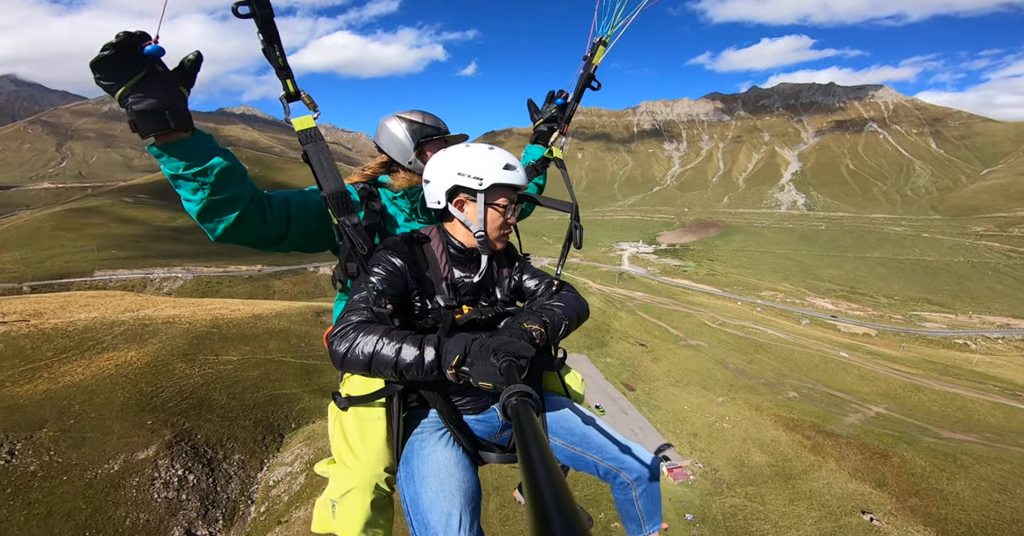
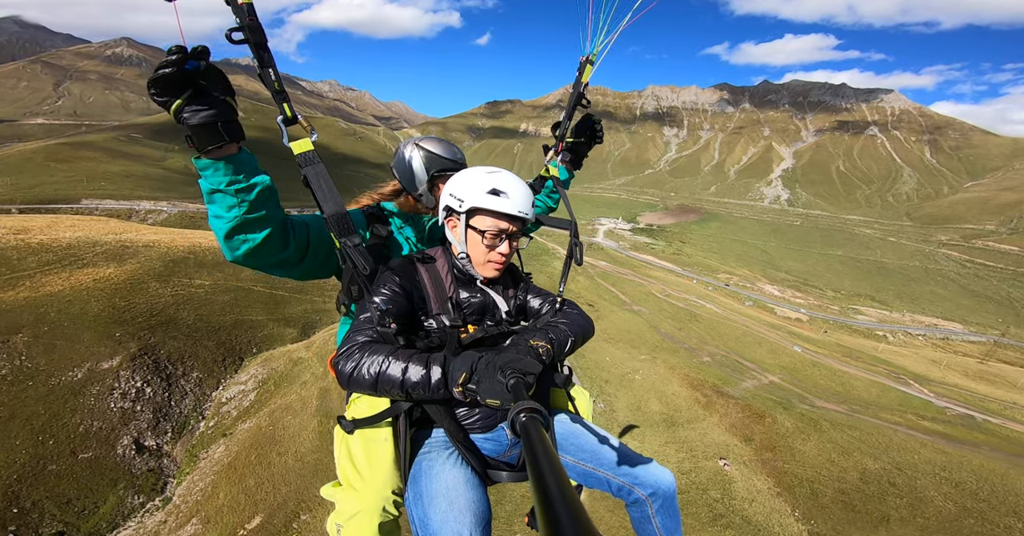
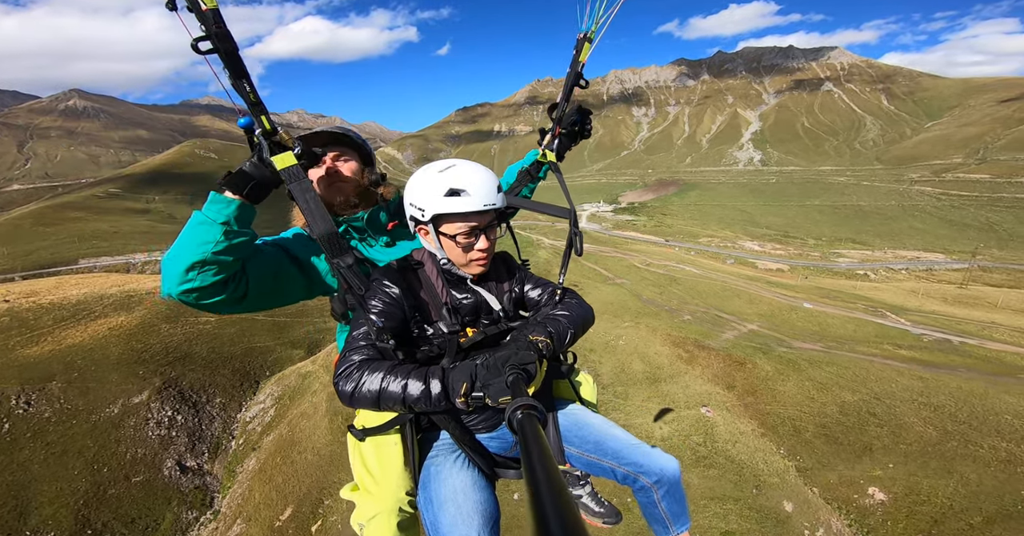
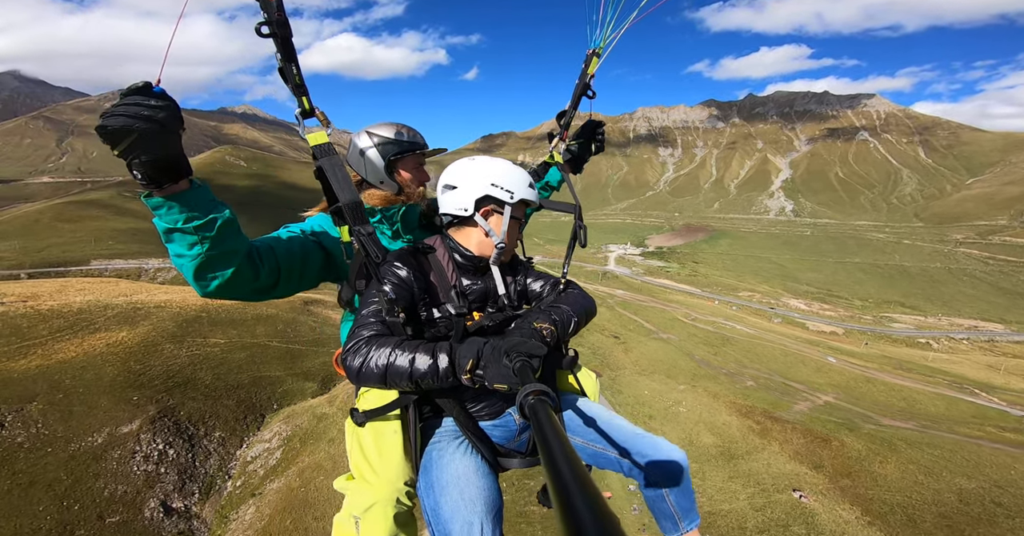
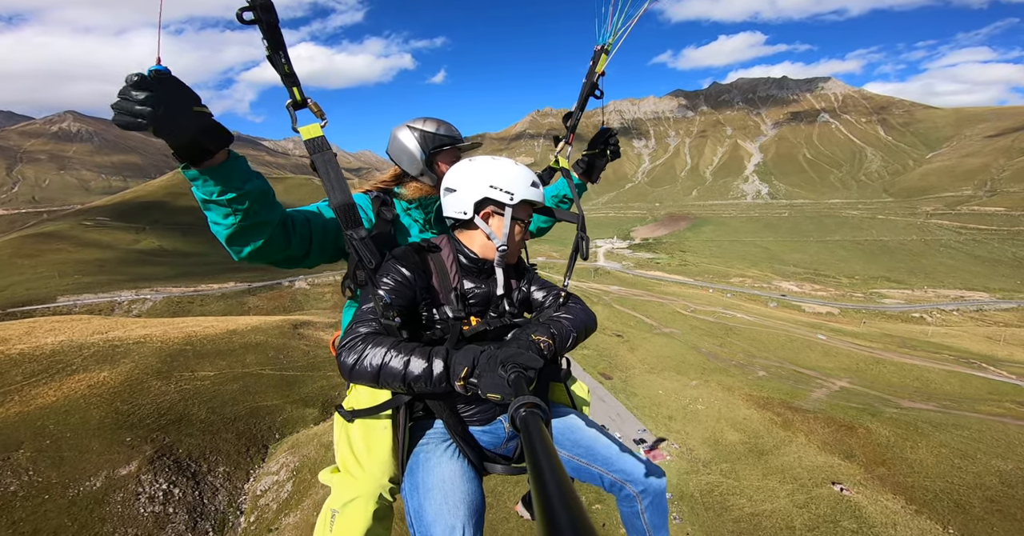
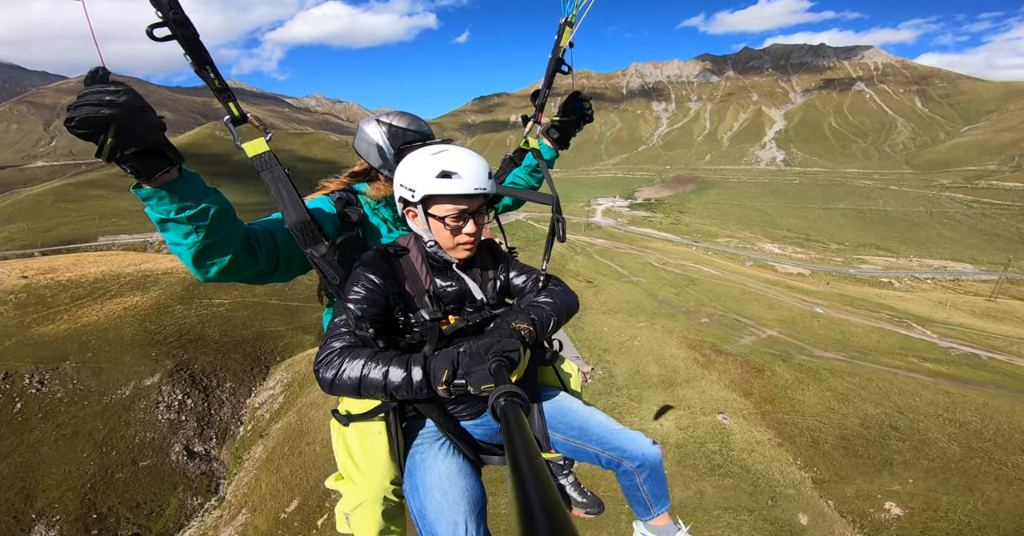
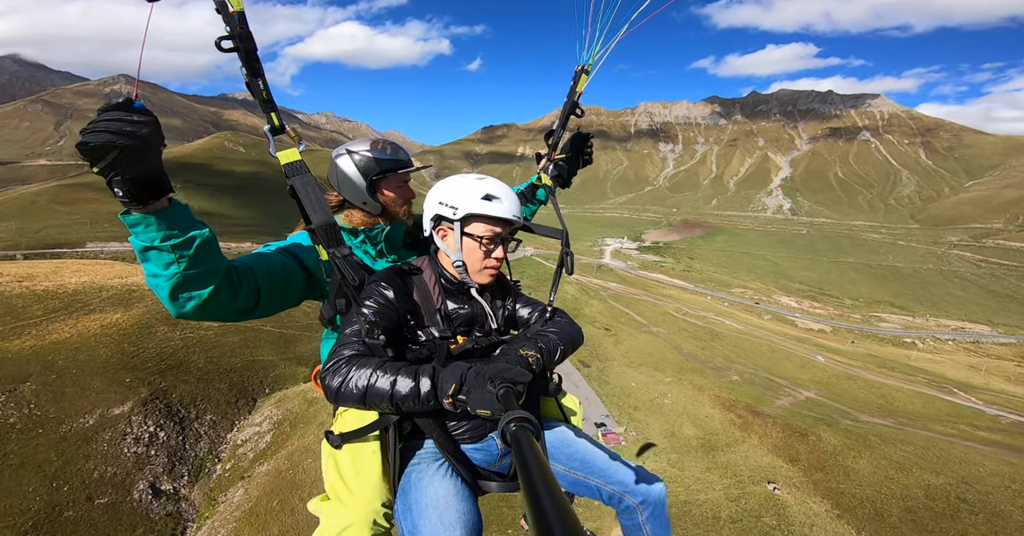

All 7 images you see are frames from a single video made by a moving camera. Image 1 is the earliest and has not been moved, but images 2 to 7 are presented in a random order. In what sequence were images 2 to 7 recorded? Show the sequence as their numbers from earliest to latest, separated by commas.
5, 4, 7, 2, 6, 3
